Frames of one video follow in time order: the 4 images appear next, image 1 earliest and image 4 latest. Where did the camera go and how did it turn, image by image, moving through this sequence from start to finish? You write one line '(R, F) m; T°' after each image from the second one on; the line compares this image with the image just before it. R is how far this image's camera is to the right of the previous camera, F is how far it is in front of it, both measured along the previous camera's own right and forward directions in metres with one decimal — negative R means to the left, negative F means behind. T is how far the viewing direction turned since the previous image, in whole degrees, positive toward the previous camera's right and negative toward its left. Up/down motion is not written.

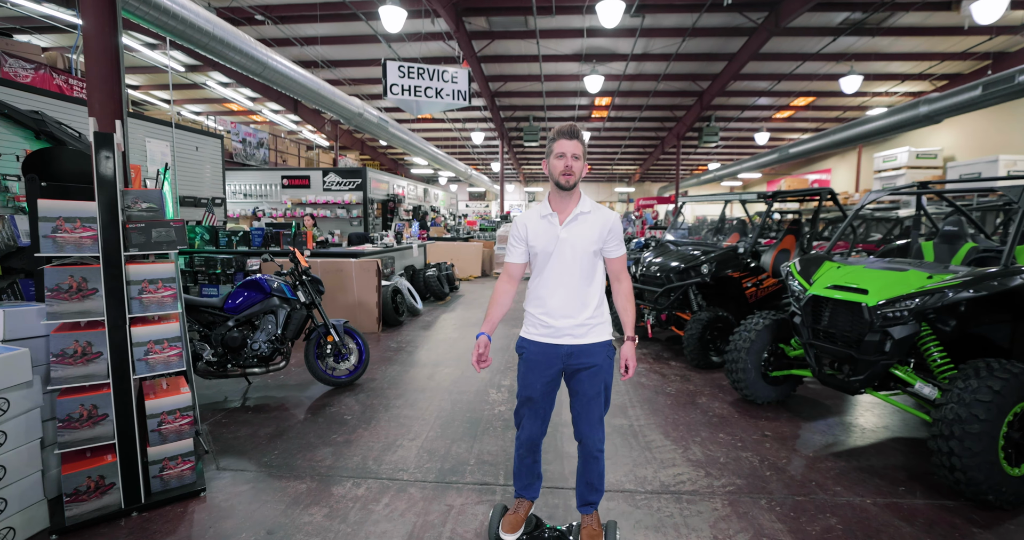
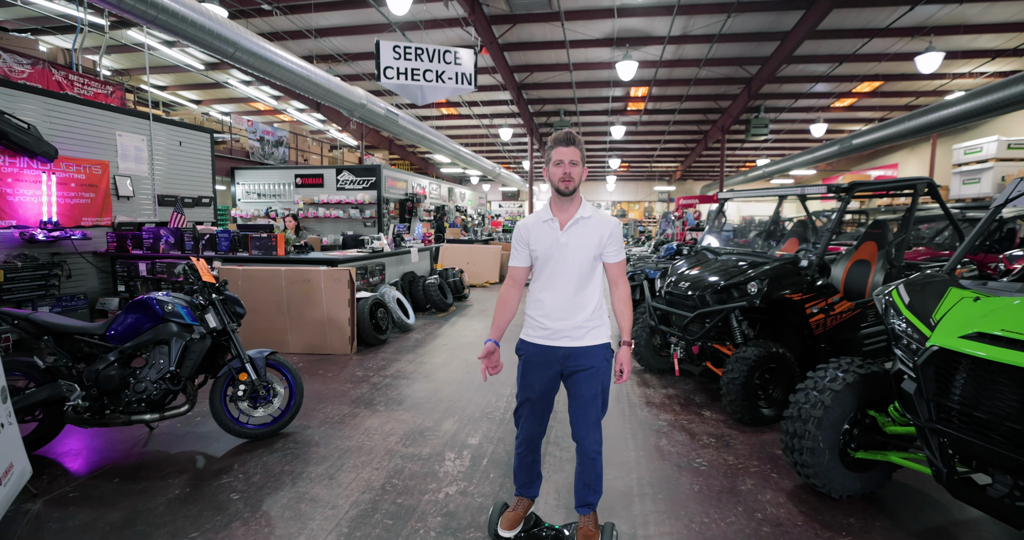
(+0.4, +0.9) m; -5°
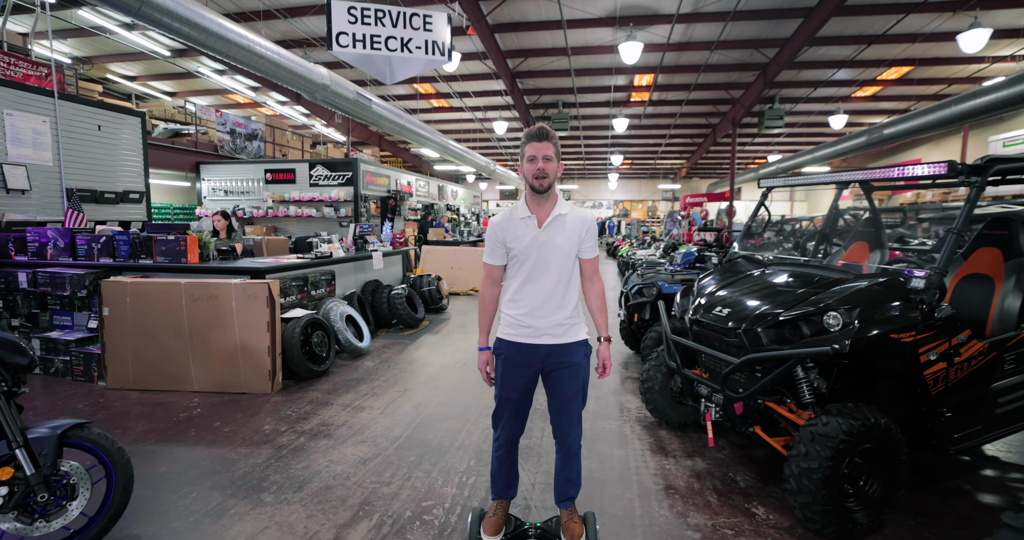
(+0.2, +1.1) m; 0°
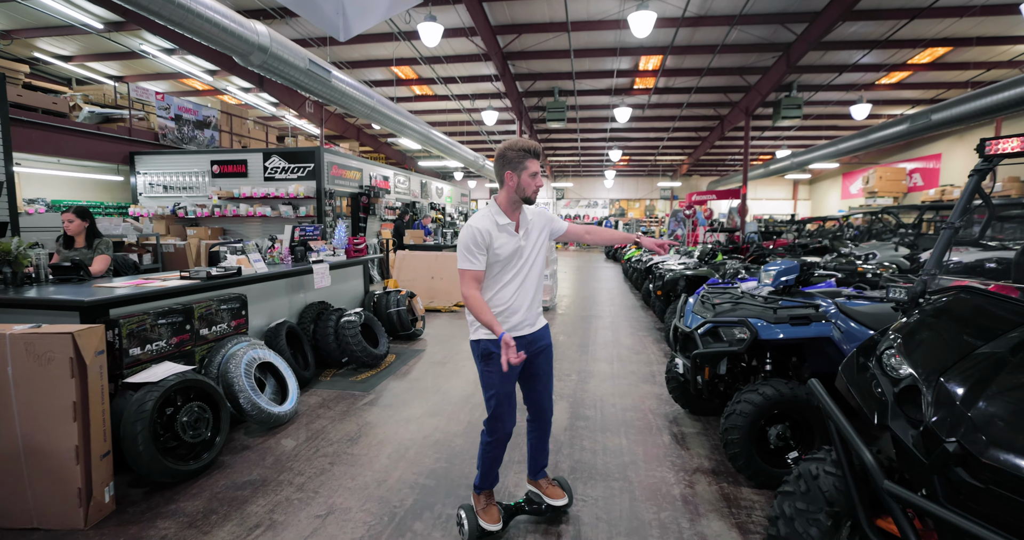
(0.0, +1.5) m; +1°
